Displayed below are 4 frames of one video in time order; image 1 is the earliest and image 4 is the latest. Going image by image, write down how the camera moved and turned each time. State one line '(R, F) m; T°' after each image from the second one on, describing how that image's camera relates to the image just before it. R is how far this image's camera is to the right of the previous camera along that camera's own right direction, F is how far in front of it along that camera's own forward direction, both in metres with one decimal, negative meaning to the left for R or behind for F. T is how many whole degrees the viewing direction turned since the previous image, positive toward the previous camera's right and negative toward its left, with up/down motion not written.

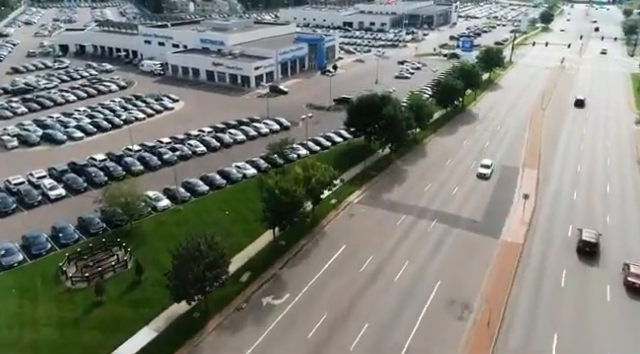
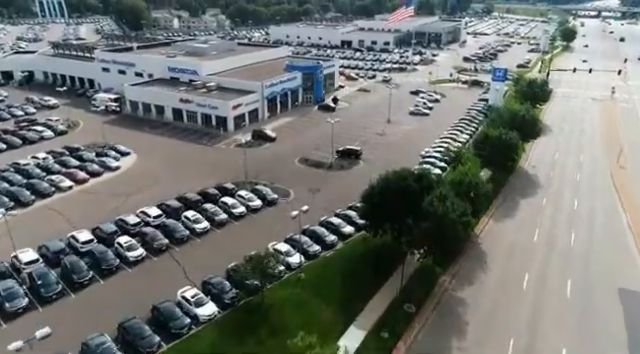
(-0.3, +16.8) m; +1°
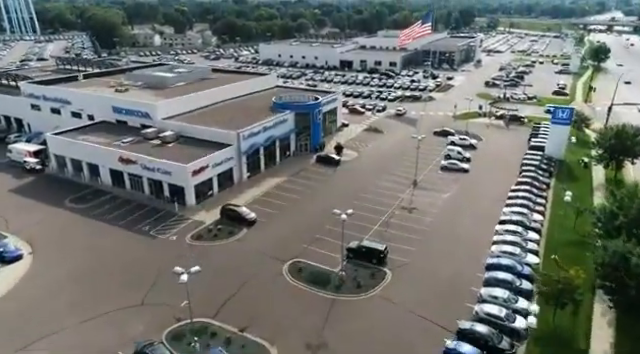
(-0.4, +18.2) m; +1°
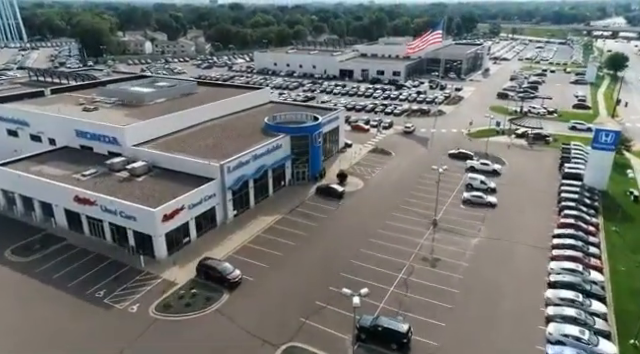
(-0.2, +7.7) m; 0°
